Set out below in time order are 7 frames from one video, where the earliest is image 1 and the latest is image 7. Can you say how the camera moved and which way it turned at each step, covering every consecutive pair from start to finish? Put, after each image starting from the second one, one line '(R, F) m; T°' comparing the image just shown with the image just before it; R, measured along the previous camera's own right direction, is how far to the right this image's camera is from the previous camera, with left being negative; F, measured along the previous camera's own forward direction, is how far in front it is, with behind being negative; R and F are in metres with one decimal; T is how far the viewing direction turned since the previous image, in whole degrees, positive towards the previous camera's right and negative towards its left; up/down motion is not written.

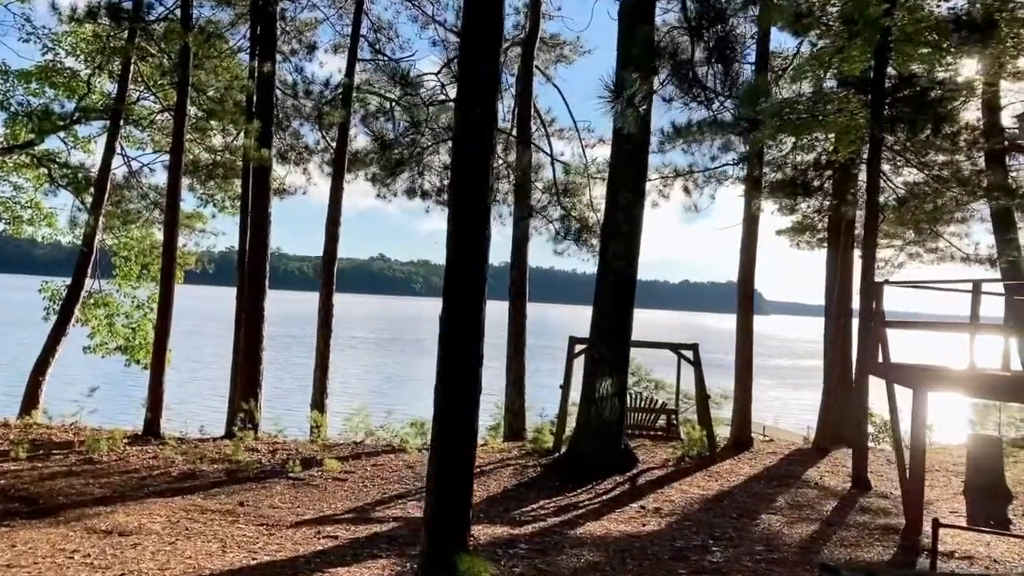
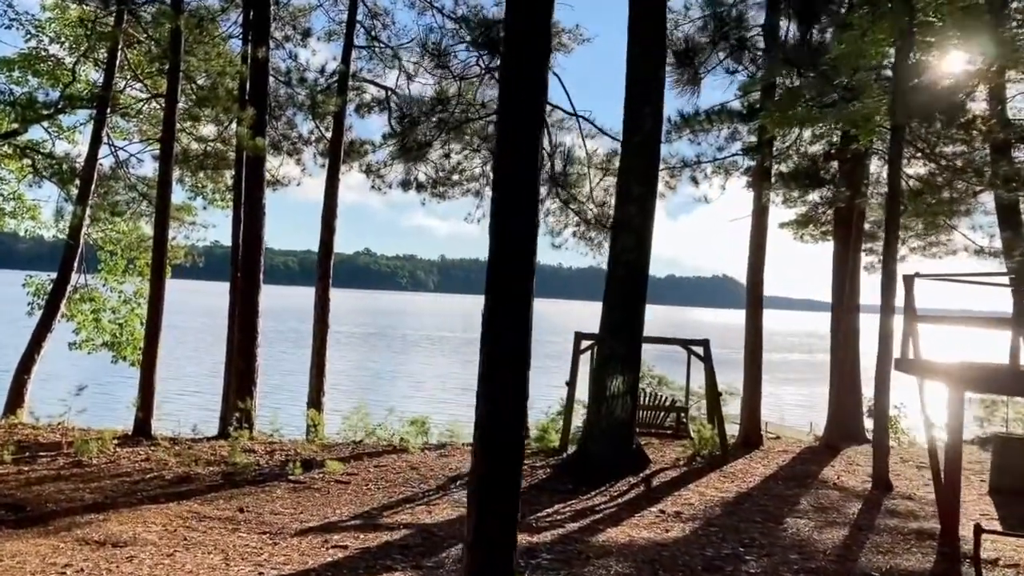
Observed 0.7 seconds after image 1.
(-0.2, +0.4) m; +1°
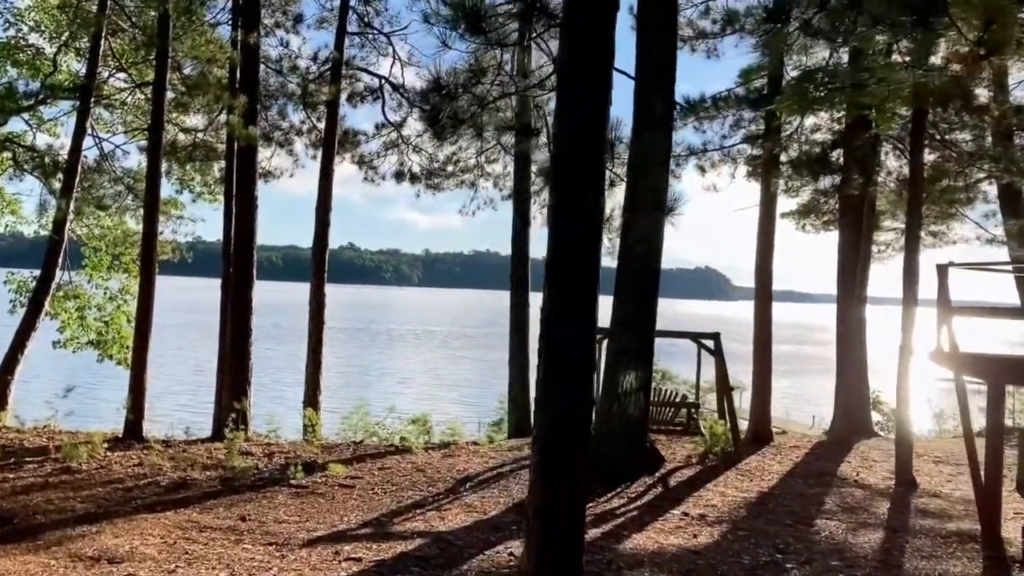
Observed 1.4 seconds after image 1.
(-0.2, +0.4) m; +1°
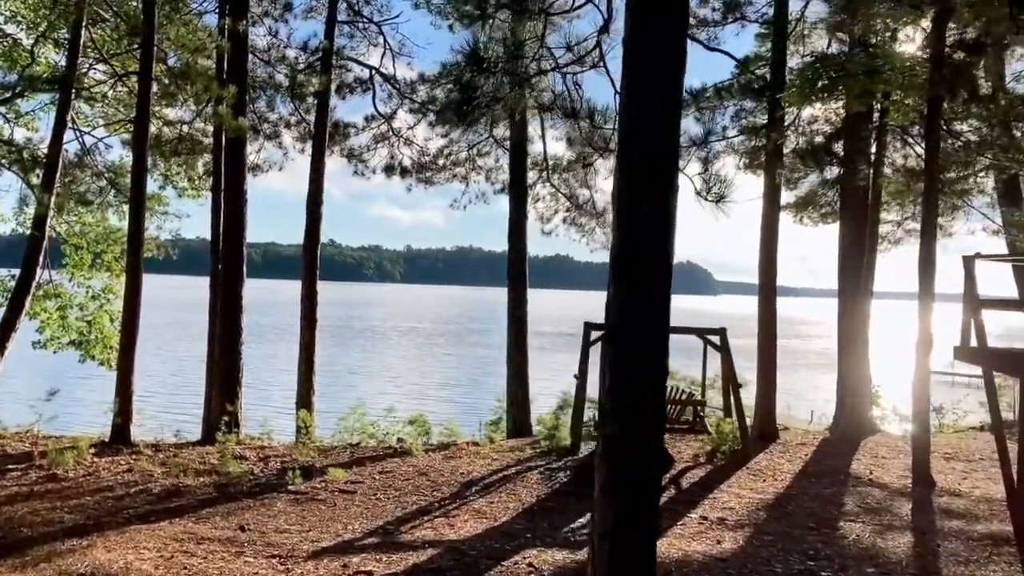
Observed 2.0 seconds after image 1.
(-0.2, +0.3) m; +1°
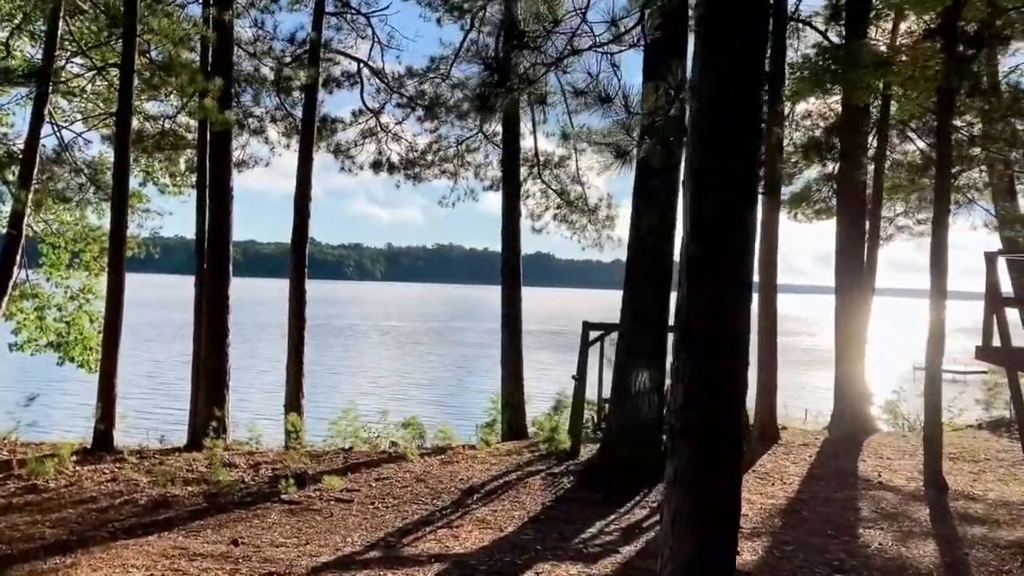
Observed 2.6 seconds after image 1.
(-0.2, +0.3) m; +1°
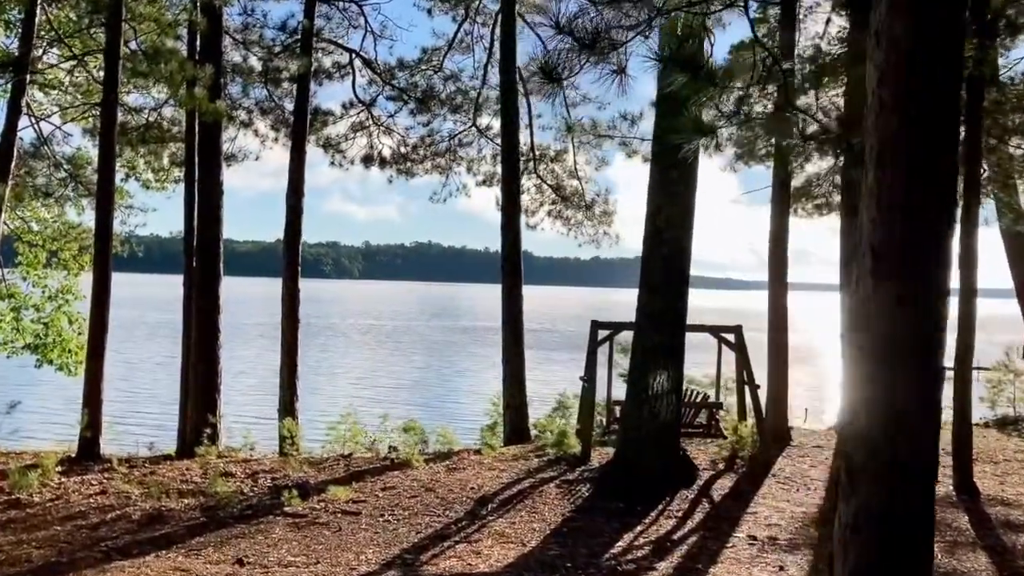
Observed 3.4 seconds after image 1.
(-0.3, +0.4) m; +1°
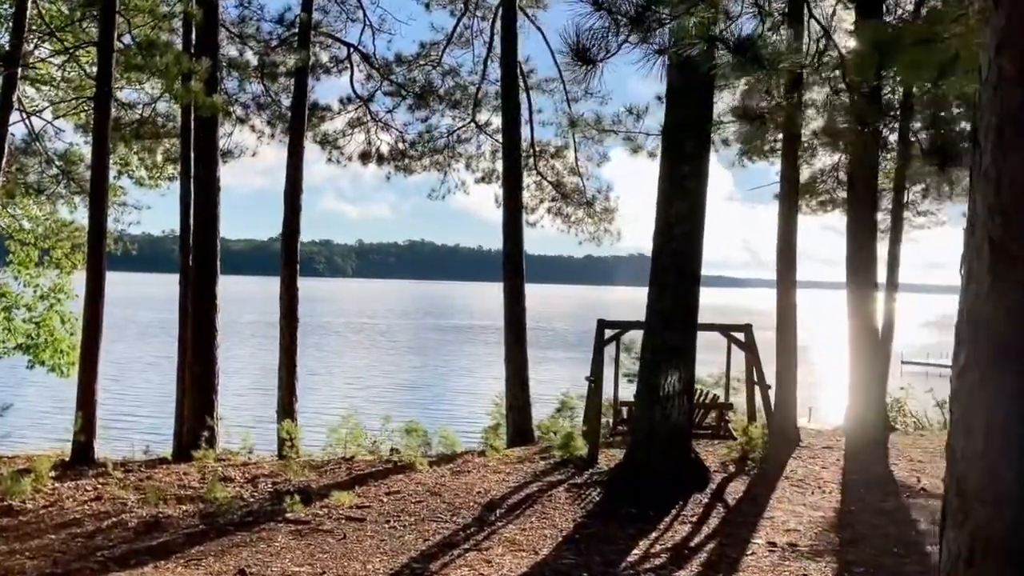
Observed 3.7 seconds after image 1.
(-0.1, +0.2) m; 0°
